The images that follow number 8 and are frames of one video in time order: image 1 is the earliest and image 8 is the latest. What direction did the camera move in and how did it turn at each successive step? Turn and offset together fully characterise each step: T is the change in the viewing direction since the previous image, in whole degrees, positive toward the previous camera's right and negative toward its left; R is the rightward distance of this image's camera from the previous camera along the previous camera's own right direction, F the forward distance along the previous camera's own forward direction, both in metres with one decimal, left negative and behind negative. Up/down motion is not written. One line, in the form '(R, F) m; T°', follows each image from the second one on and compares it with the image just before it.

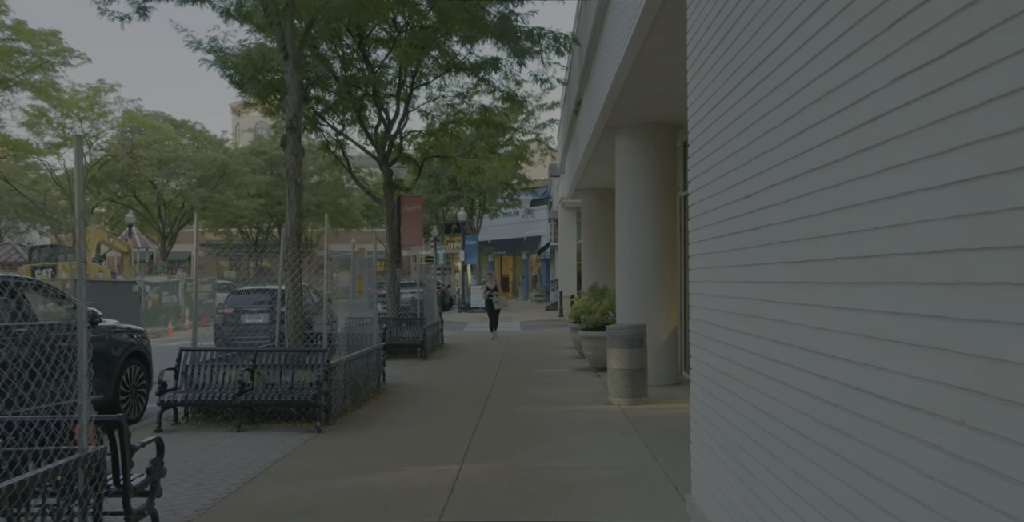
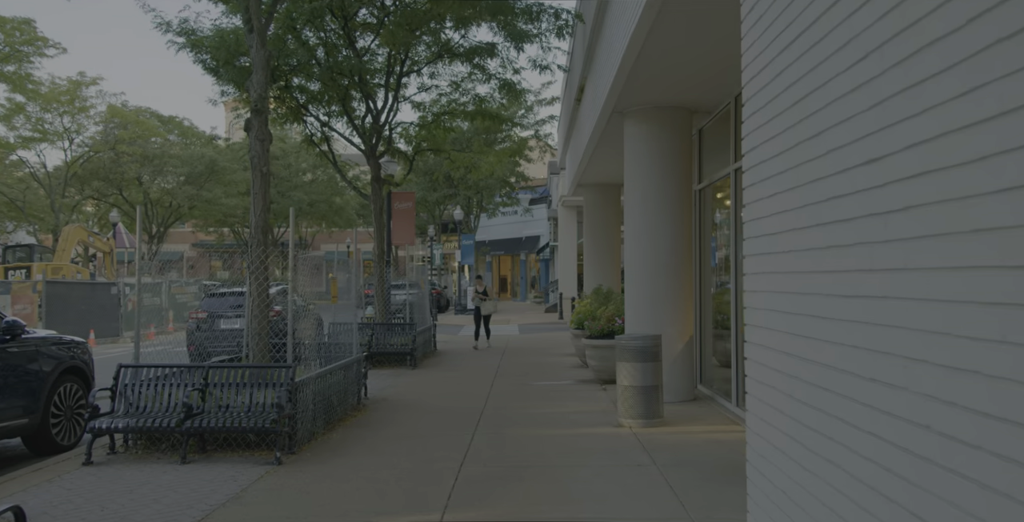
(0.0, +1.1) m; 0°
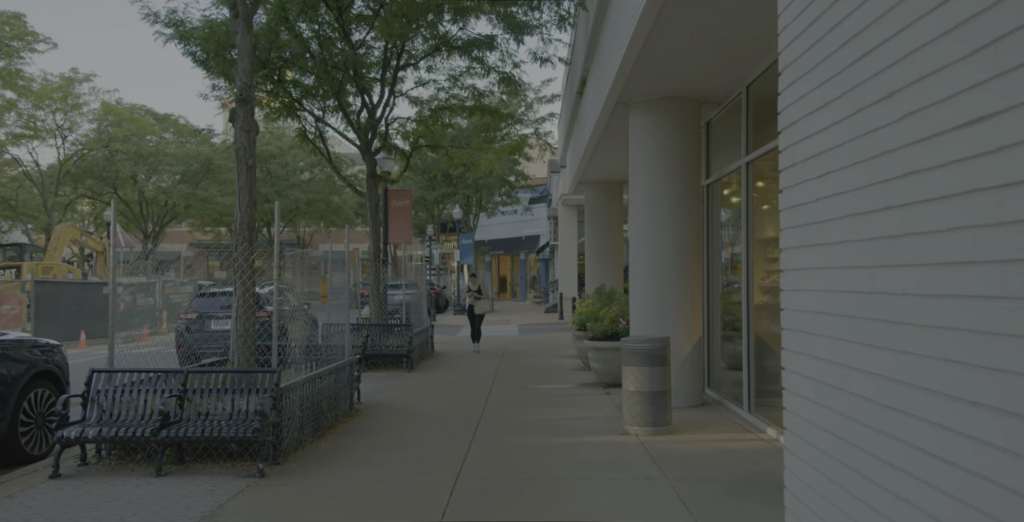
(0.0, +0.4) m; 0°
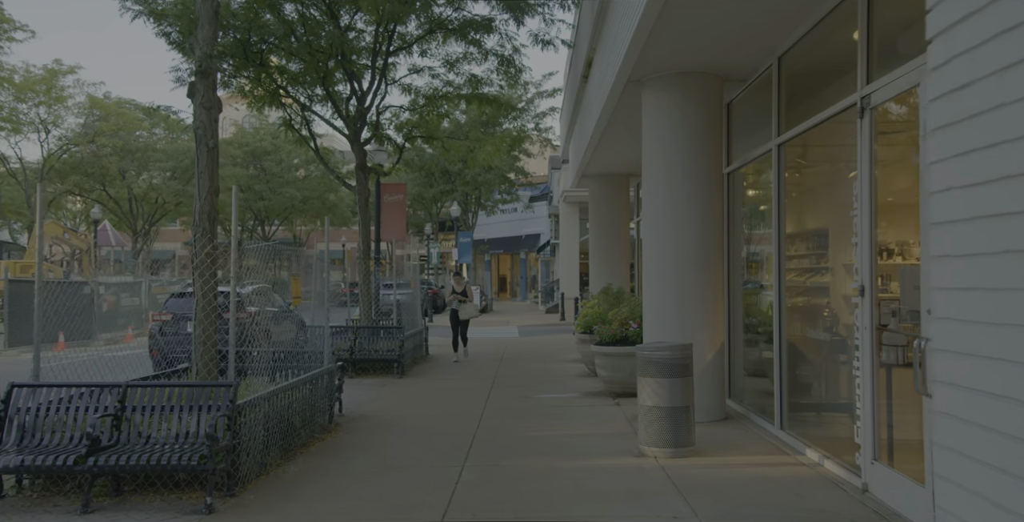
(0.0, +1.0) m; 0°
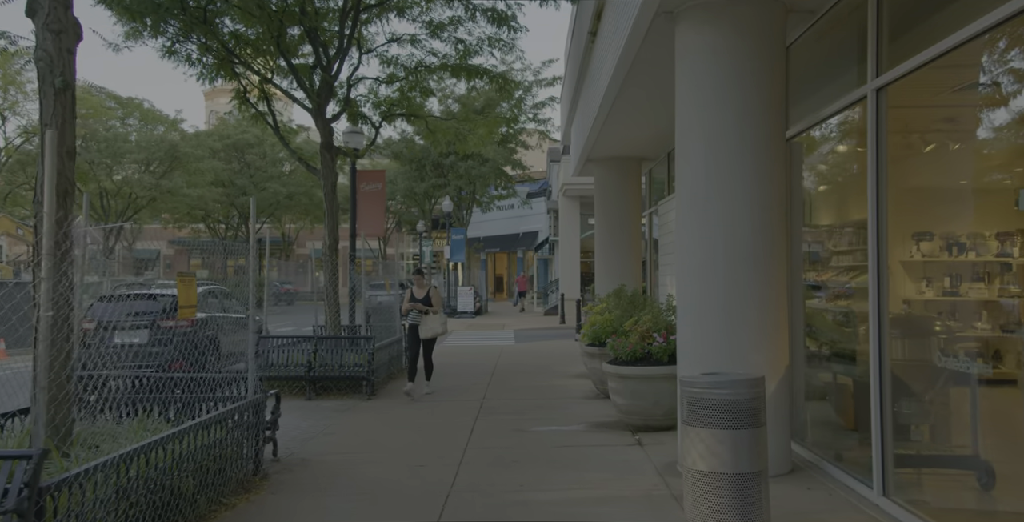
(+0.1, +2.1) m; 0°
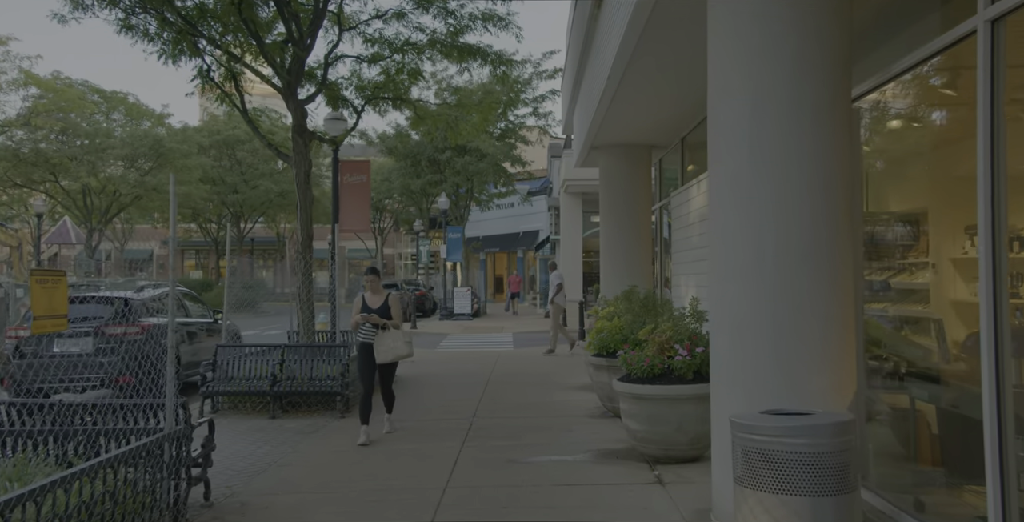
(+0.1, +1.3) m; 0°
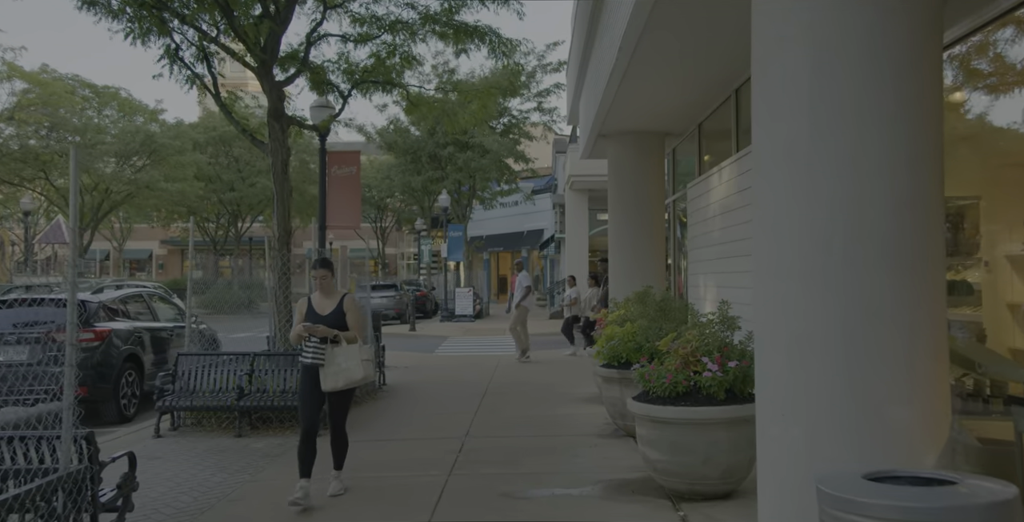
(+0.1, +1.0) m; 0°
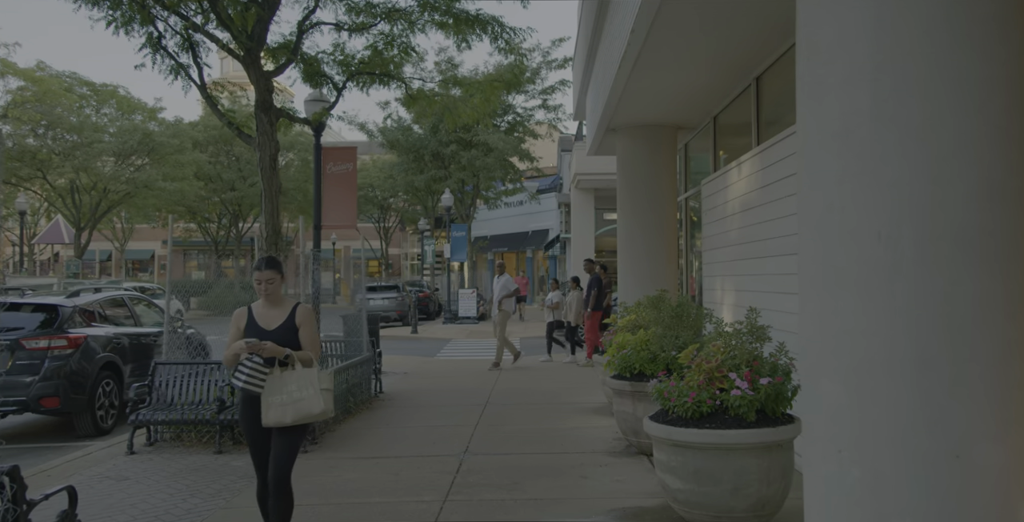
(0.0, +0.6) m; 0°
